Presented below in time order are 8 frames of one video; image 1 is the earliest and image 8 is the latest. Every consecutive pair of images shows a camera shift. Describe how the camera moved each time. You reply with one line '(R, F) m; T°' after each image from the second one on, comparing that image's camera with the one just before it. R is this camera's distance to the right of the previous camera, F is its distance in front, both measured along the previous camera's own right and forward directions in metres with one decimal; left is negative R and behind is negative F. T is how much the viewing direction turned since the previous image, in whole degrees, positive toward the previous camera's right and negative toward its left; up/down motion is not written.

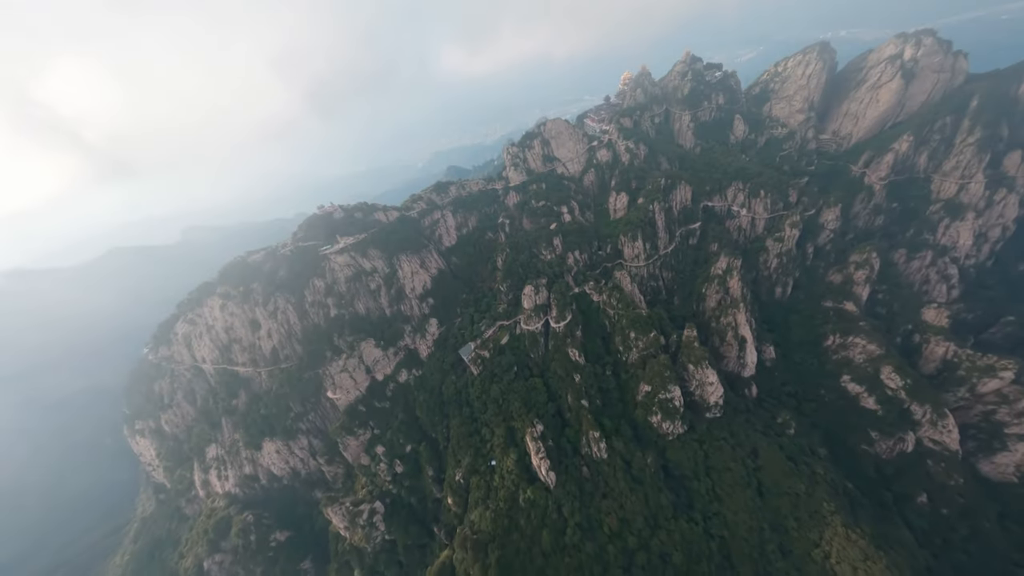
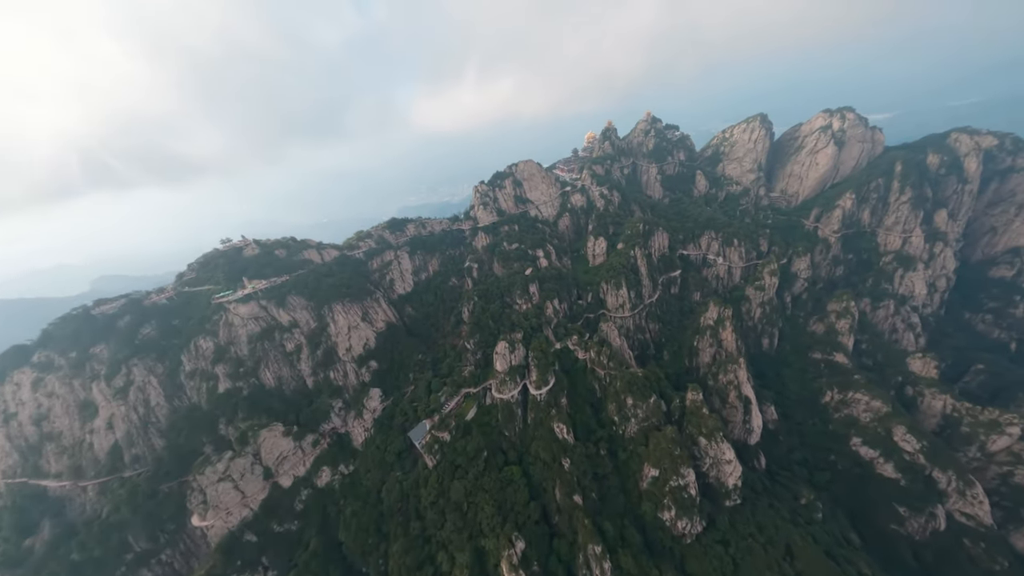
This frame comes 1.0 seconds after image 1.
(-0.7, +16.4) m; +7°
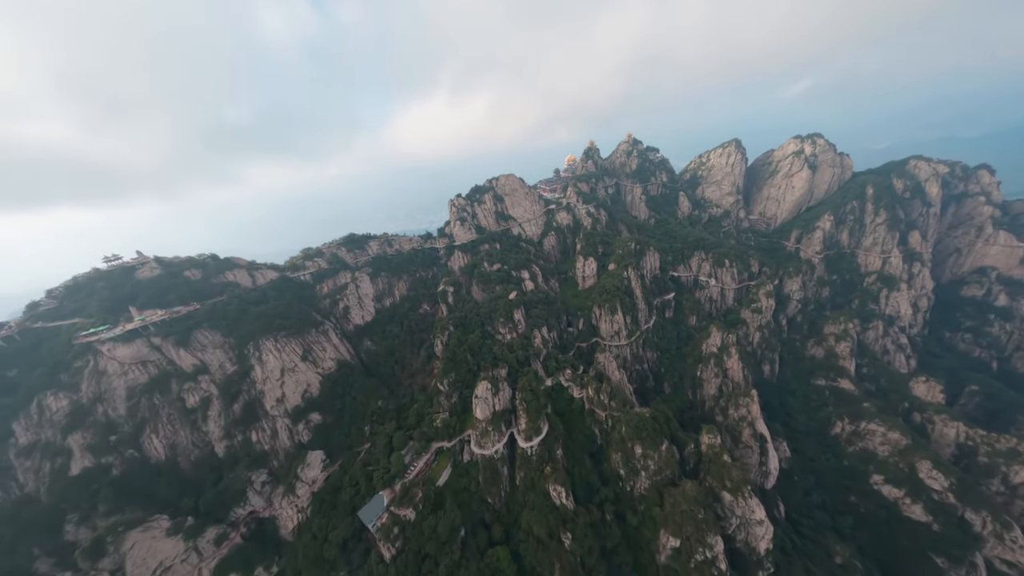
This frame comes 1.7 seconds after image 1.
(-0.7, +11.8) m; +4°
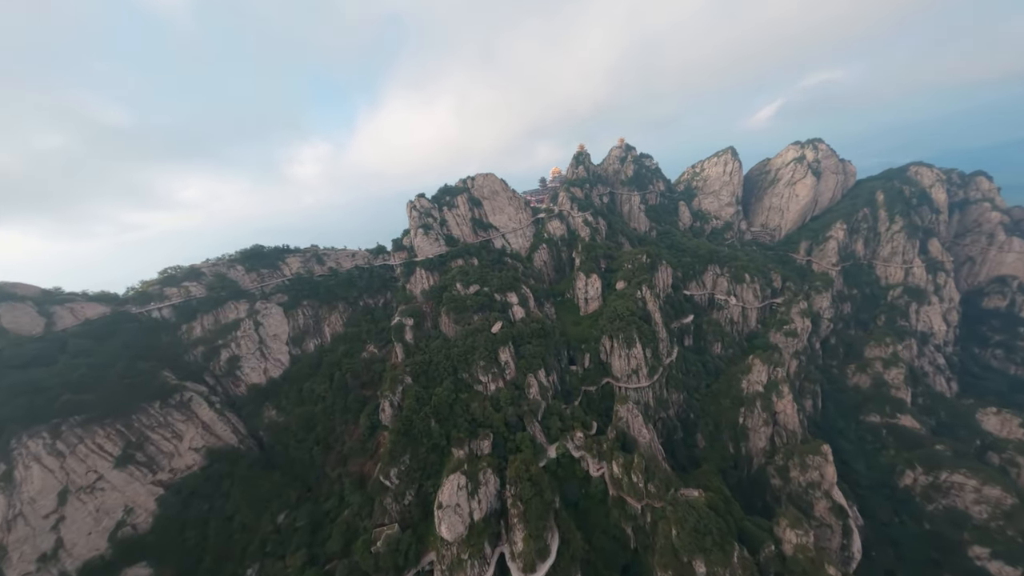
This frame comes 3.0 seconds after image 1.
(+0.1, +20.4) m; +3°
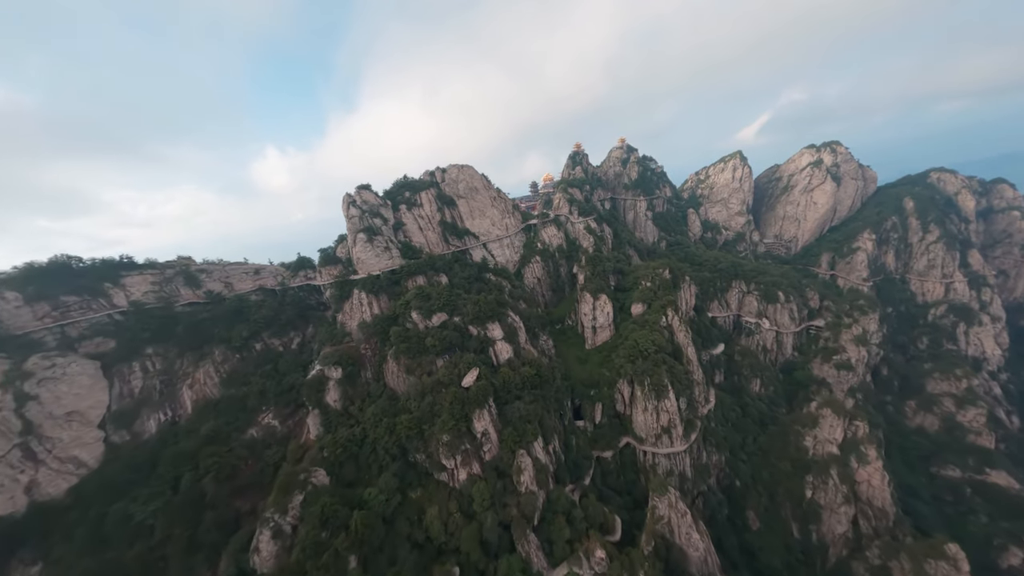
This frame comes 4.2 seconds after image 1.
(+1.3, +17.6) m; +2°
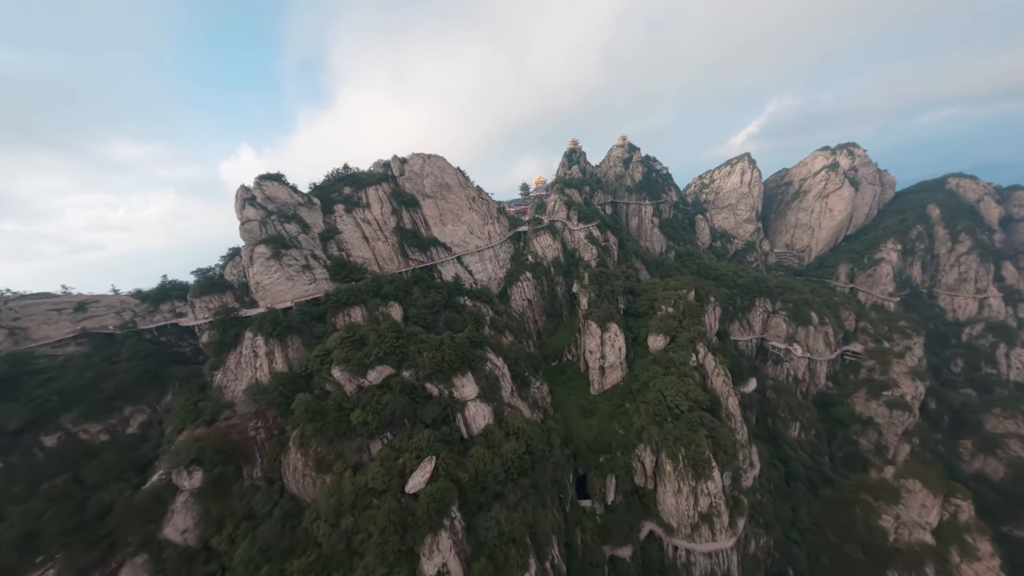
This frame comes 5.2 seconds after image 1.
(+1.3, +13.1) m; +2°
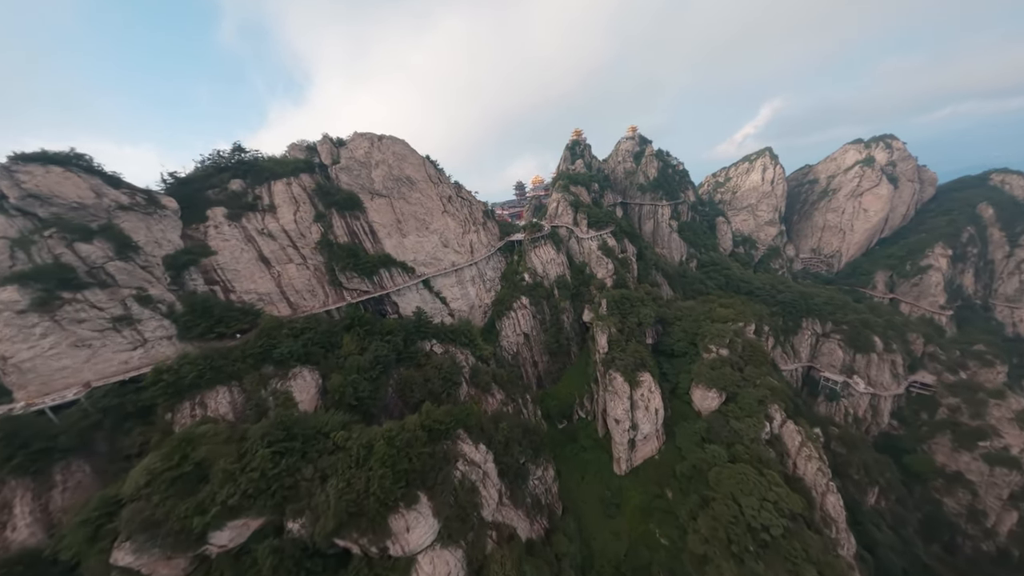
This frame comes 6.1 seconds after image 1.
(+0.9, +12.8) m; 0°
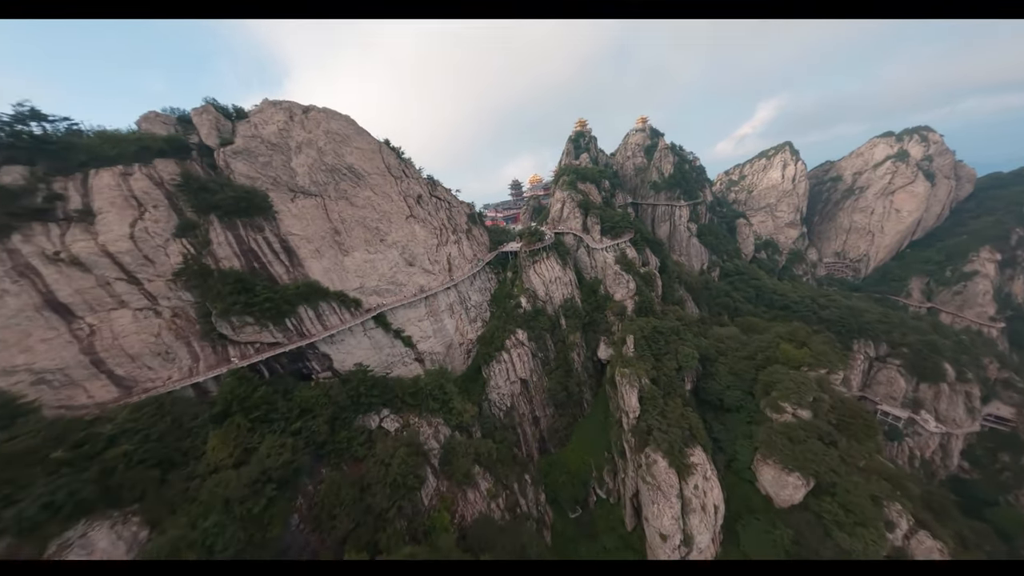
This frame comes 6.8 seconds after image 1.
(+0.6, +9.4) m; 0°
